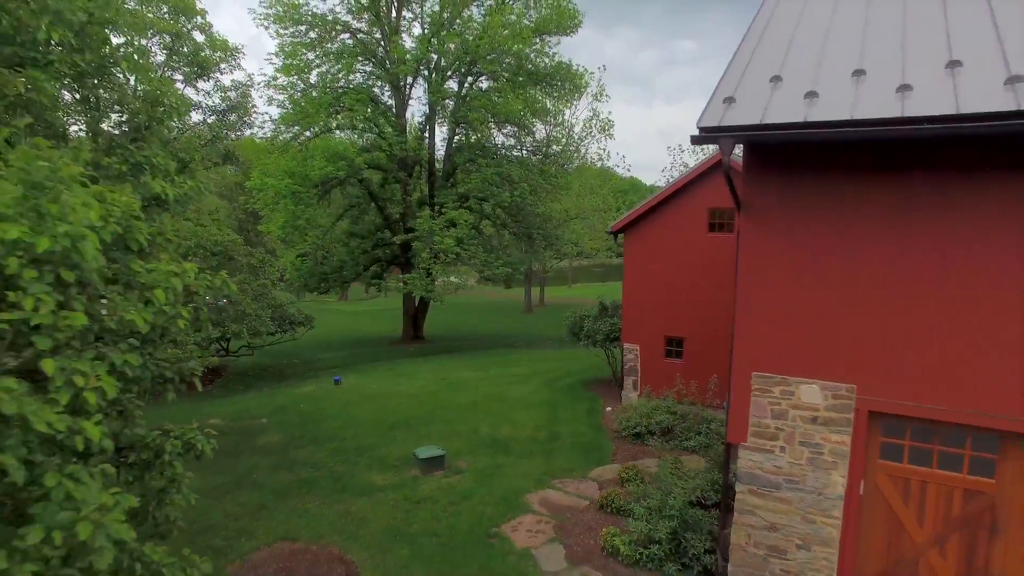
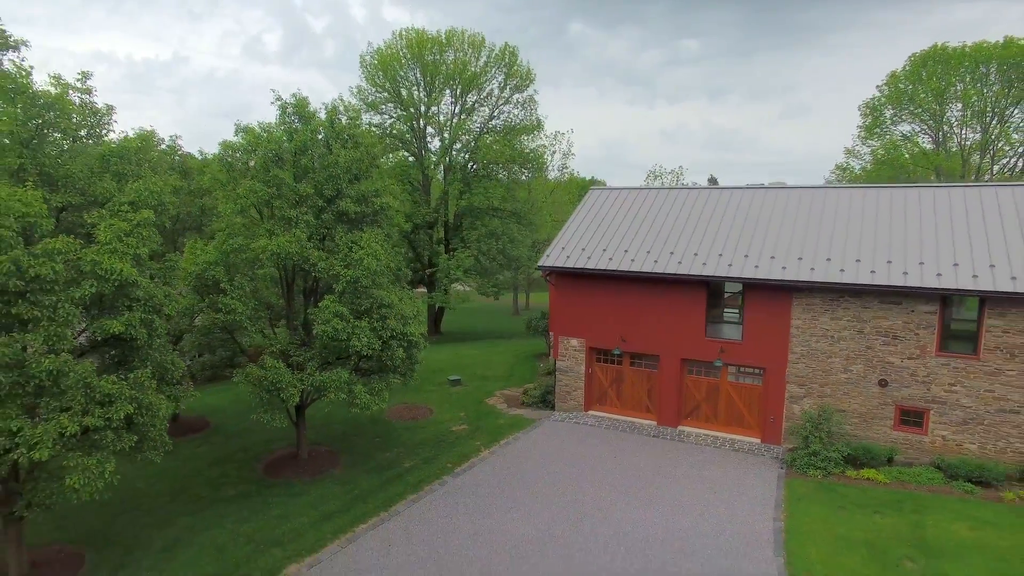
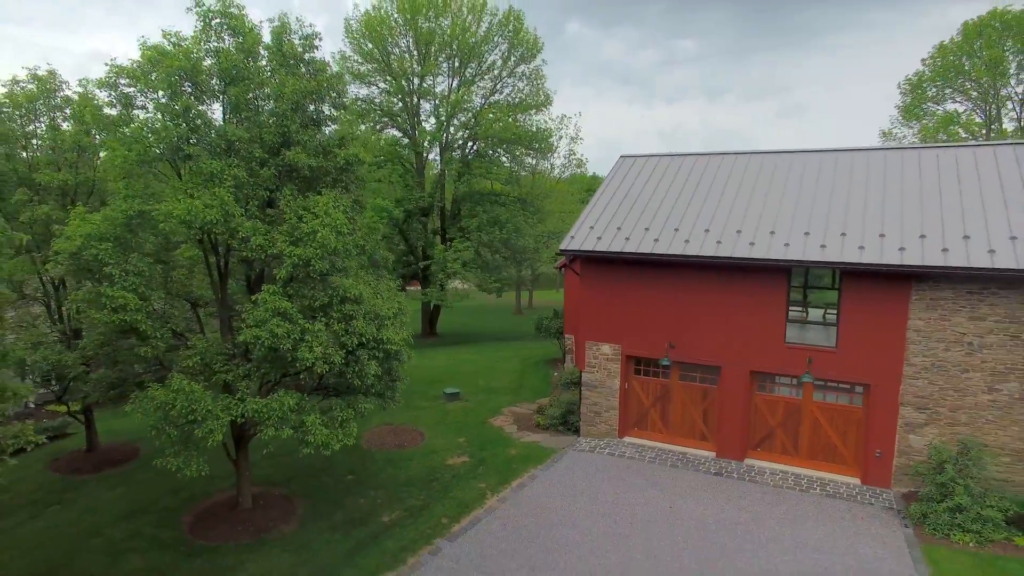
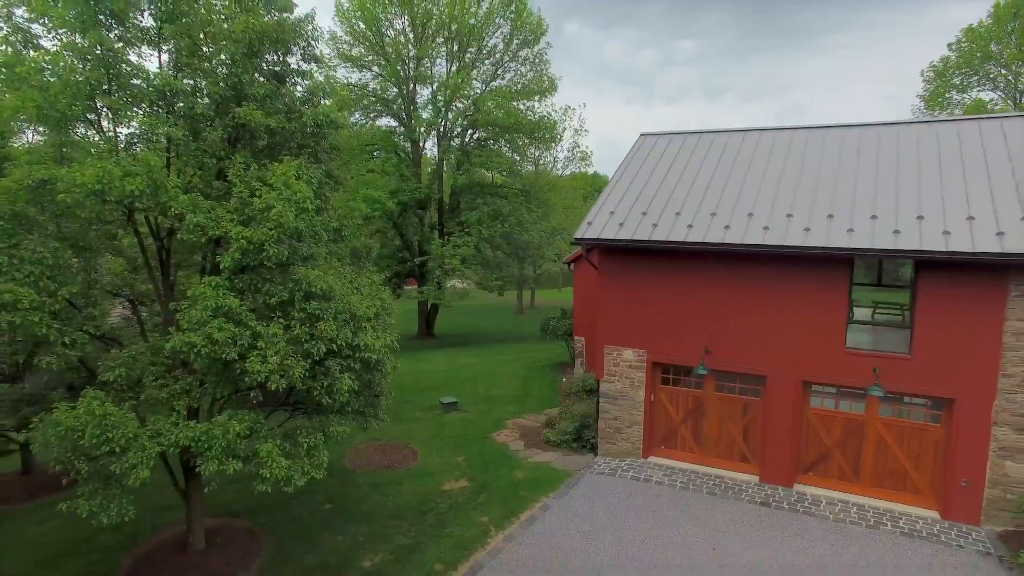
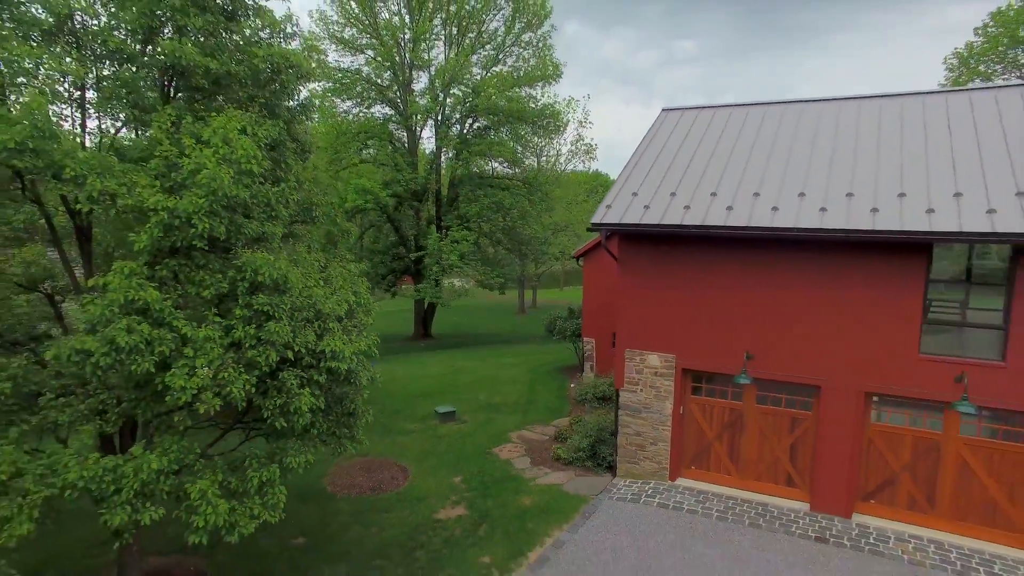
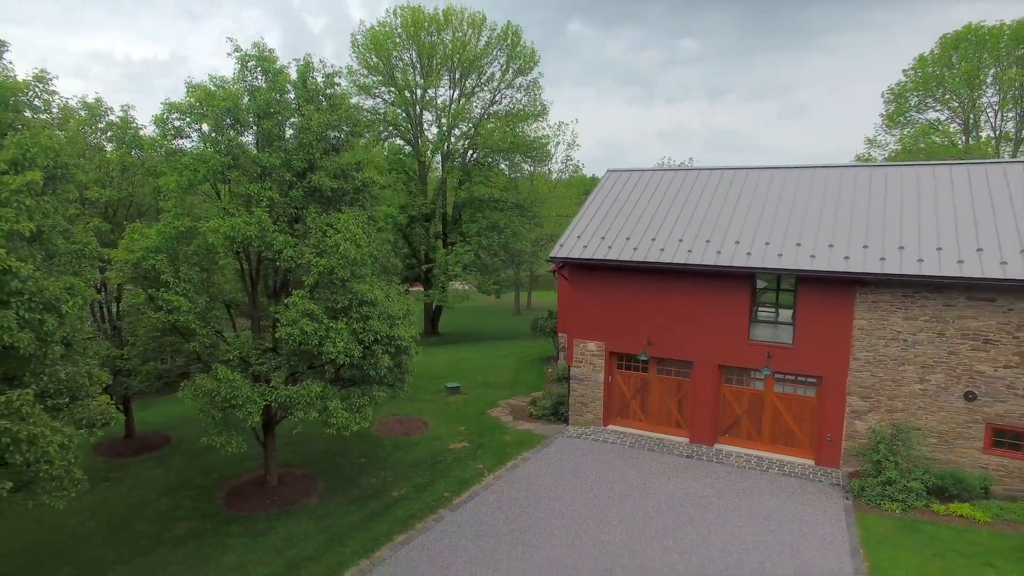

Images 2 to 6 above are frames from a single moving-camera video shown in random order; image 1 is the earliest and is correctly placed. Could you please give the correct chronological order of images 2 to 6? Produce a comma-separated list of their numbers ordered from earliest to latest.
5, 4, 3, 6, 2
